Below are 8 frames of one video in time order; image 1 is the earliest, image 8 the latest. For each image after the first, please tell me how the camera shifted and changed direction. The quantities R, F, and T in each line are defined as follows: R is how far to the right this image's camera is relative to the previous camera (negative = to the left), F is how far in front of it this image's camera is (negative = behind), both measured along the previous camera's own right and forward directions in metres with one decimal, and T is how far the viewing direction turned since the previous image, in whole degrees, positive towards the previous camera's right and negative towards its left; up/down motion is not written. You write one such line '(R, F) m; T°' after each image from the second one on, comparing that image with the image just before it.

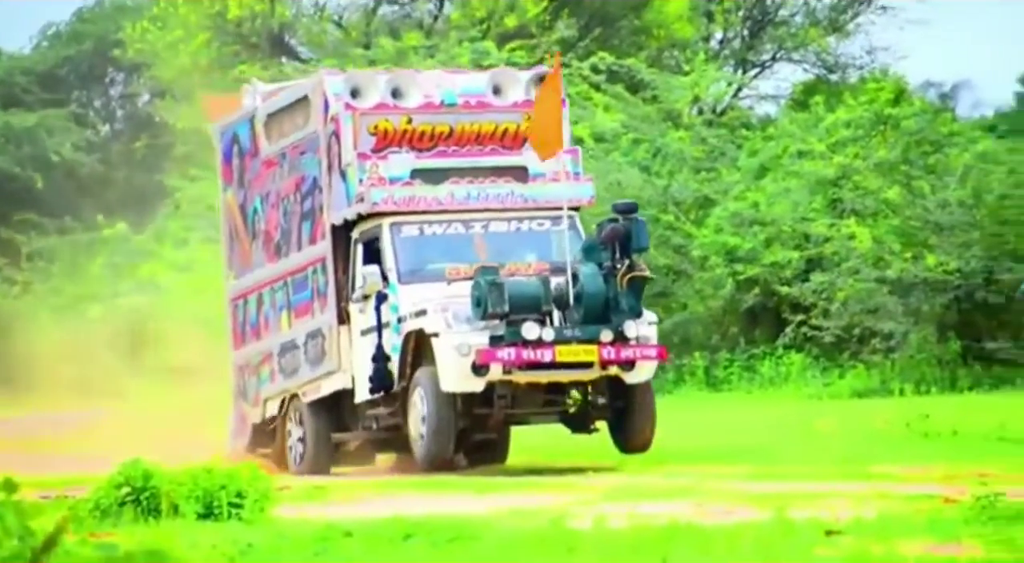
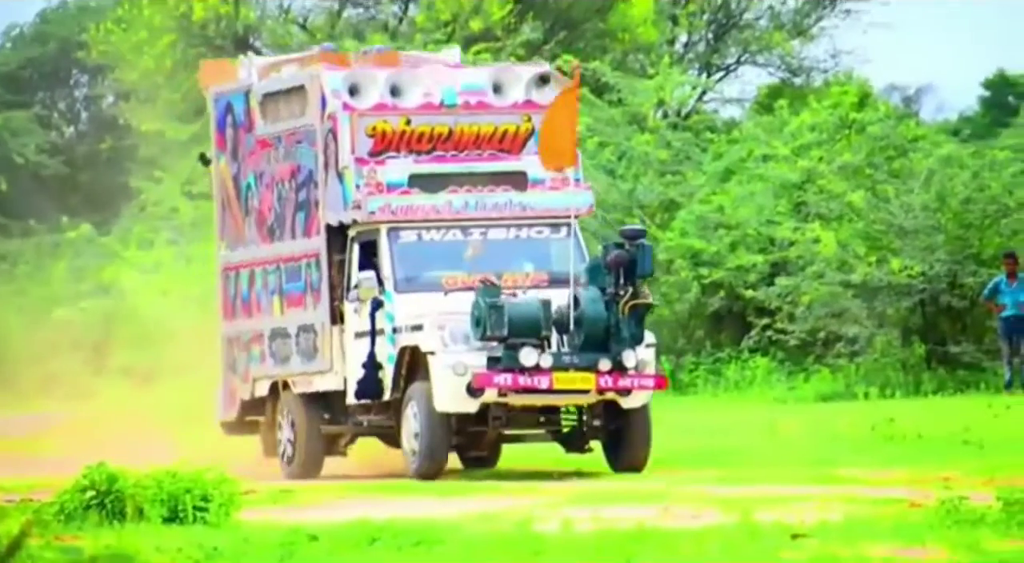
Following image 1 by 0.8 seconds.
(-0.3, 0.0) m; +2°
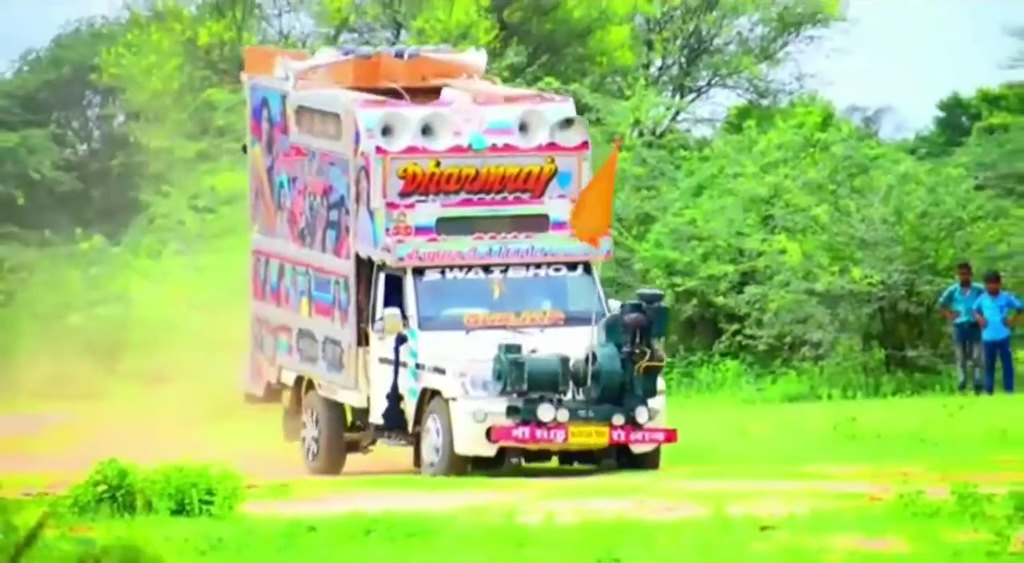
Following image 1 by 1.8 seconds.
(-0.4, -0.9) m; +2°
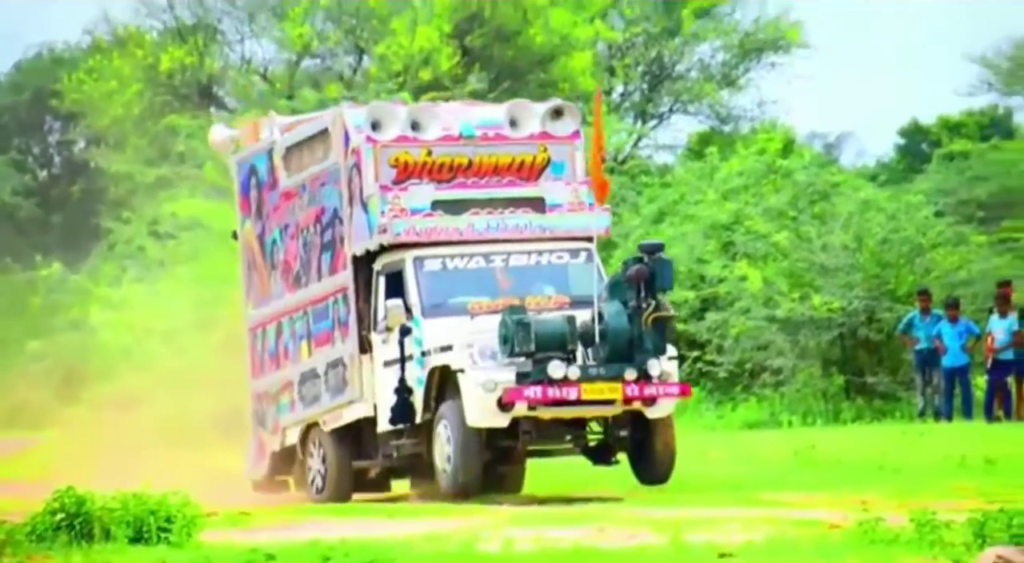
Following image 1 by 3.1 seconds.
(+0.1, 0.0) m; +1°
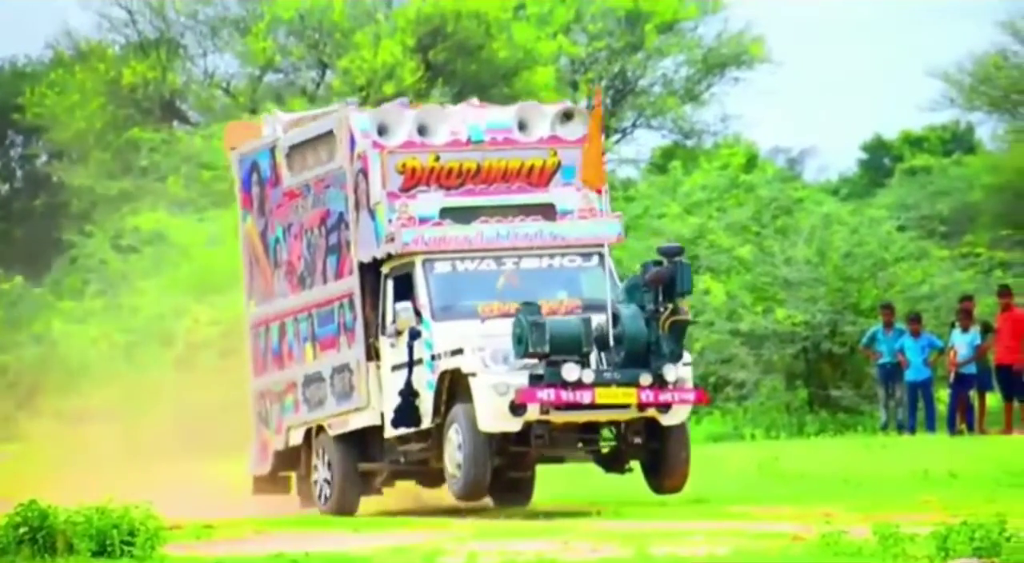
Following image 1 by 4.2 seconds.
(0.0, 0.0) m; +1°
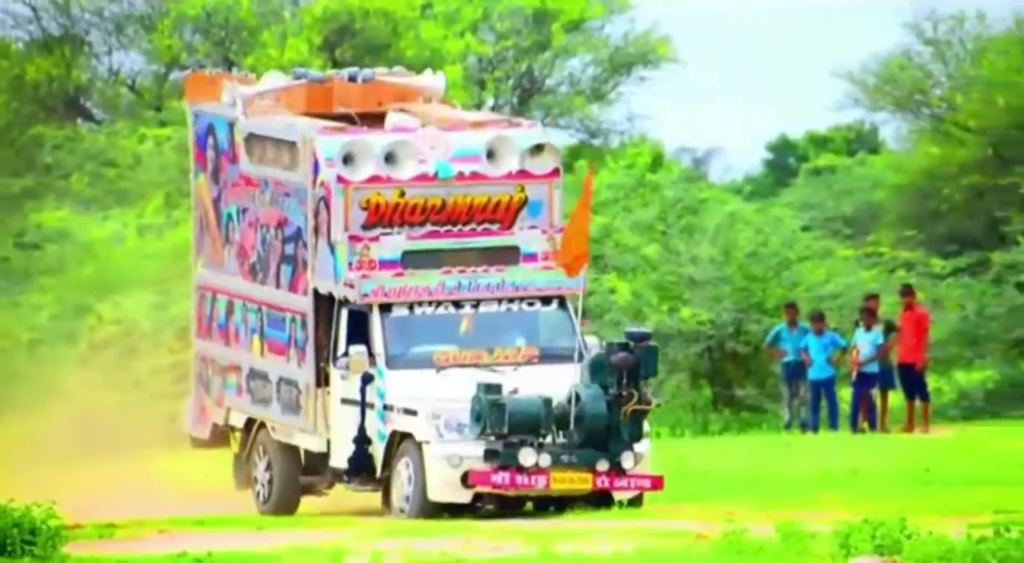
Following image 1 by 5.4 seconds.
(+0.2, 0.0) m; +2°
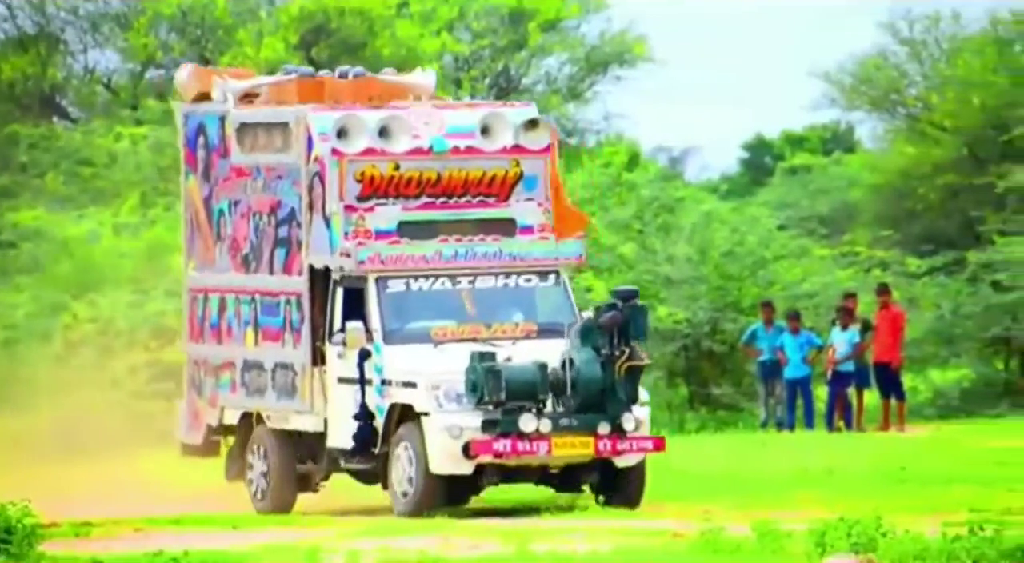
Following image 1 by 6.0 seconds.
(0.0, 0.0) m; +1°
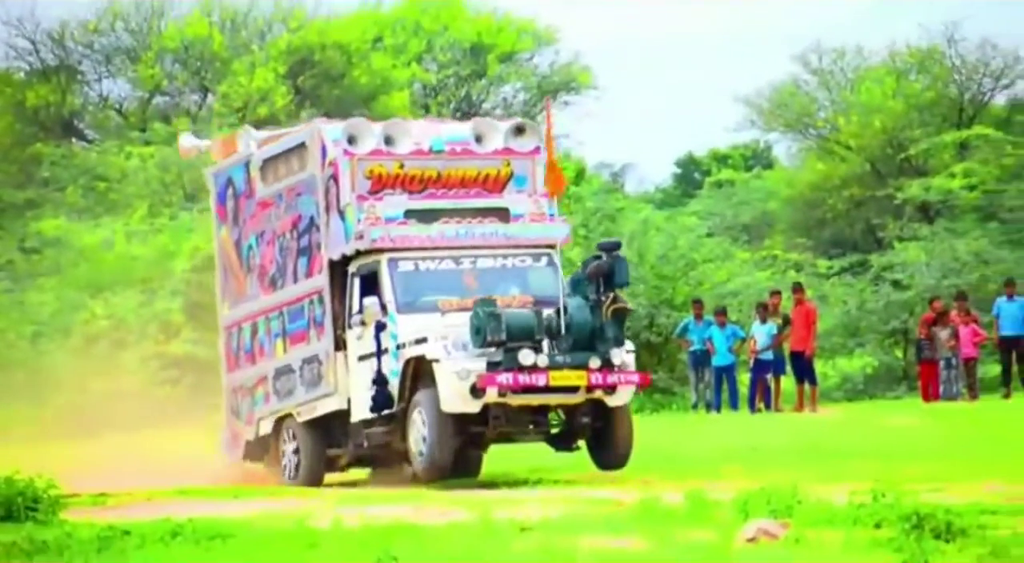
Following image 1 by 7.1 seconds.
(-0.1, -2.1) m; +1°
